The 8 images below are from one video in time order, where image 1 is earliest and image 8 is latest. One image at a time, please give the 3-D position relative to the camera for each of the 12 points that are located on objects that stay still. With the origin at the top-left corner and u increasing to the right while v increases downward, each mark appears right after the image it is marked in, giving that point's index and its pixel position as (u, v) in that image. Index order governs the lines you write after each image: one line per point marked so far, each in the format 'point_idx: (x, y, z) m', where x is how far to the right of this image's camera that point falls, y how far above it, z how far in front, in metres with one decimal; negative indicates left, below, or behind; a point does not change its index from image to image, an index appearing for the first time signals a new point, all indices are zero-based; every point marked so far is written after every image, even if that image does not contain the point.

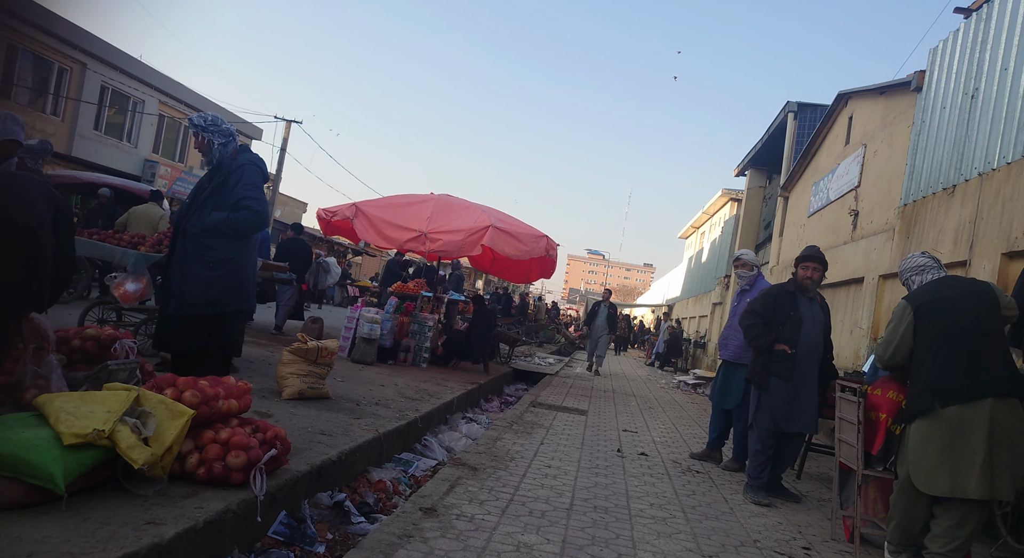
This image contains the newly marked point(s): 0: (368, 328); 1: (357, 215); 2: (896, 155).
0: (-1.8, -0.6, +9.1) m
1: (-2.1, +0.8, +9.5) m
2: (+4.4, +1.4, +8.3) m
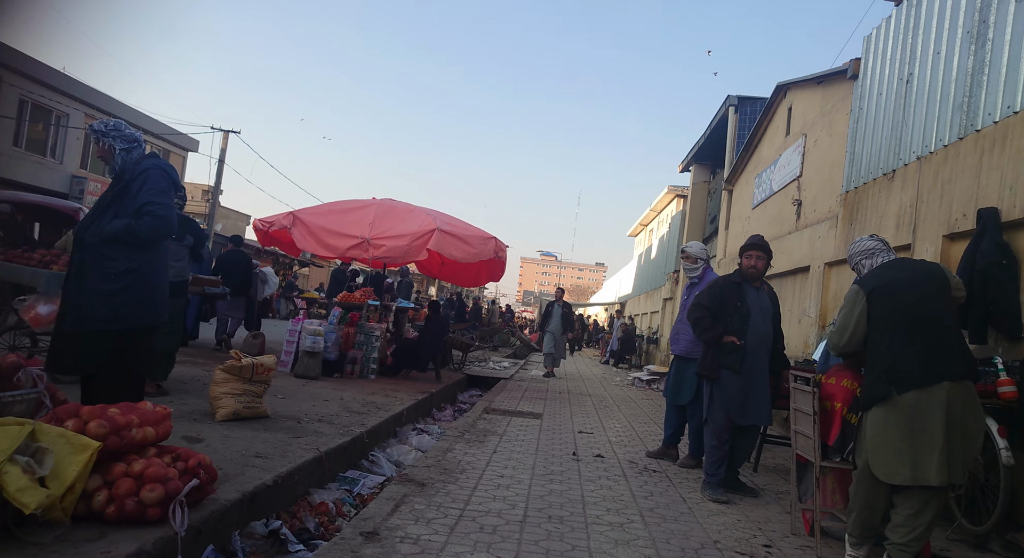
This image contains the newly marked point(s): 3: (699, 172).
0: (-2.4, -0.7, +8.7) m
1: (-2.8, +0.7, +9.1) m
2: (+3.7, +1.6, +8.4) m
3: (+4.7, +2.7, +18.4) m
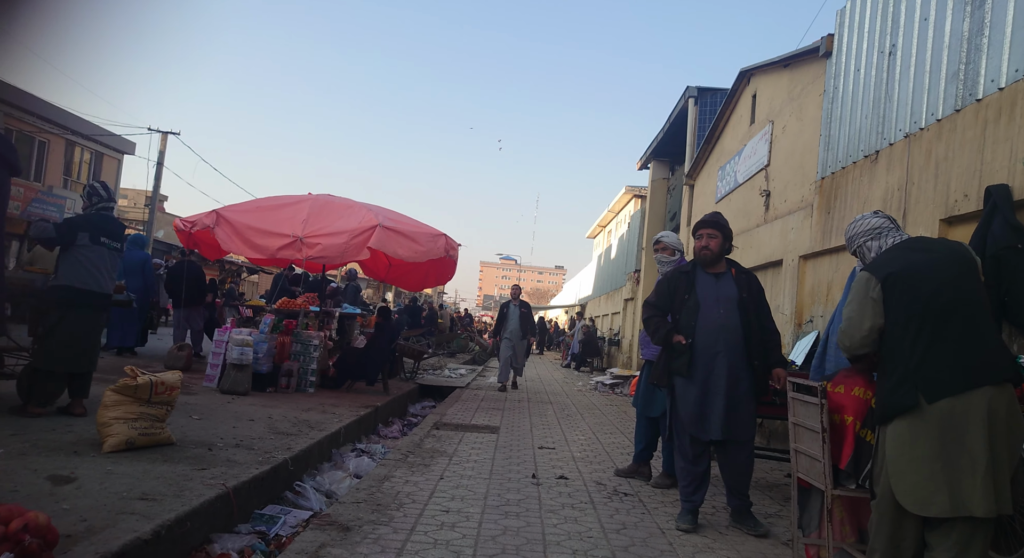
0: (-2.9, -0.8, +7.8) m
1: (-3.3, +0.6, +8.2) m
2: (+3.2, +1.6, +7.8) m
3: (+3.6, +2.7, +17.9) m
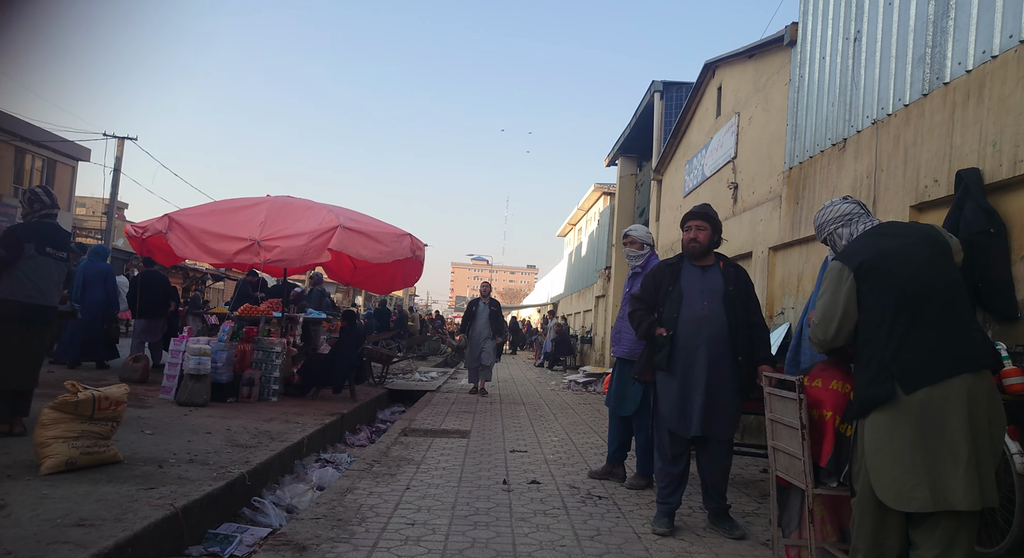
0: (-3.3, -0.9, +7.5) m
1: (-3.7, +0.6, +7.9) m
2: (+2.8, +1.7, +7.8) m
3: (+2.8, +2.8, +17.9) m
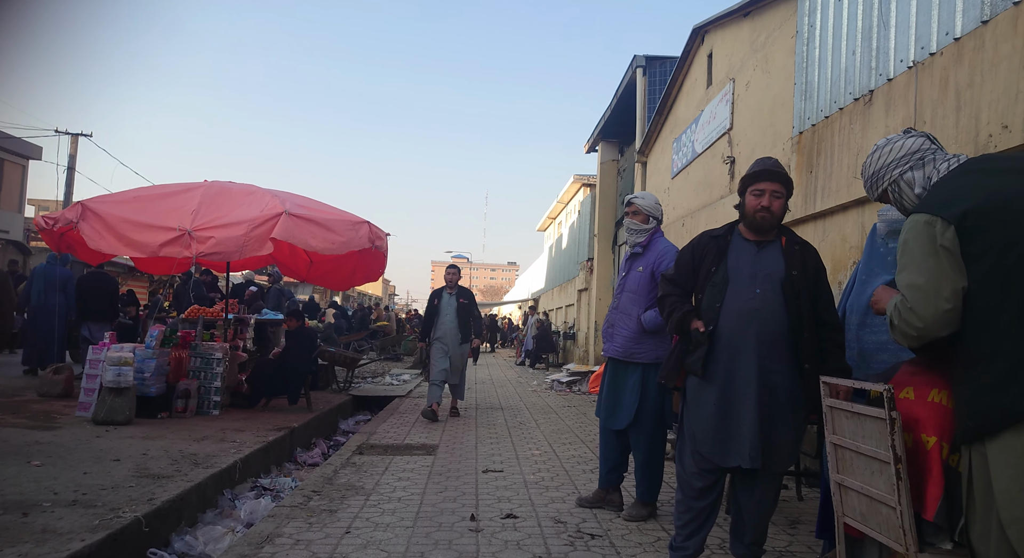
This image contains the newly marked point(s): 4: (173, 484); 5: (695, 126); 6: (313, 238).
0: (-3.5, -0.8, +6.4) m
1: (-4.0, +0.6, +6.8) m
2: (+2.5, +1.9, +6.8) m
3: (+2.2, +3.0, +16.9) m
4: (-2.1, -1.3, +4.5) m
5: (+2.4, +2.0, +9.5) m
6: (-2.0, +0.4, +7.2) m
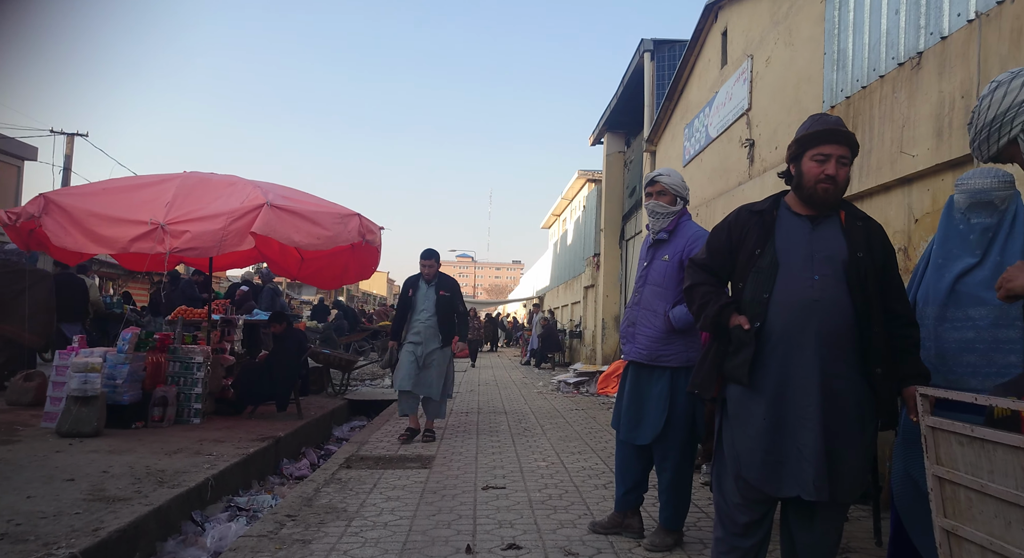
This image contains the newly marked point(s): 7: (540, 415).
0: (-3.5, -0.8, +5.9) m
1: (-4.0, +0.6, +6.2) m
2: (+2.5, +1.9, +6.2) m
3: (+2.3, +3.1, +16.3) m
4: (-2.1, -1.2, +4.0) m
5: (+2.4, +2.1, +8.9) m
6: (-1.9, +0.4, +6.6) m
7: (+0.3, -1.6, +8.4) m
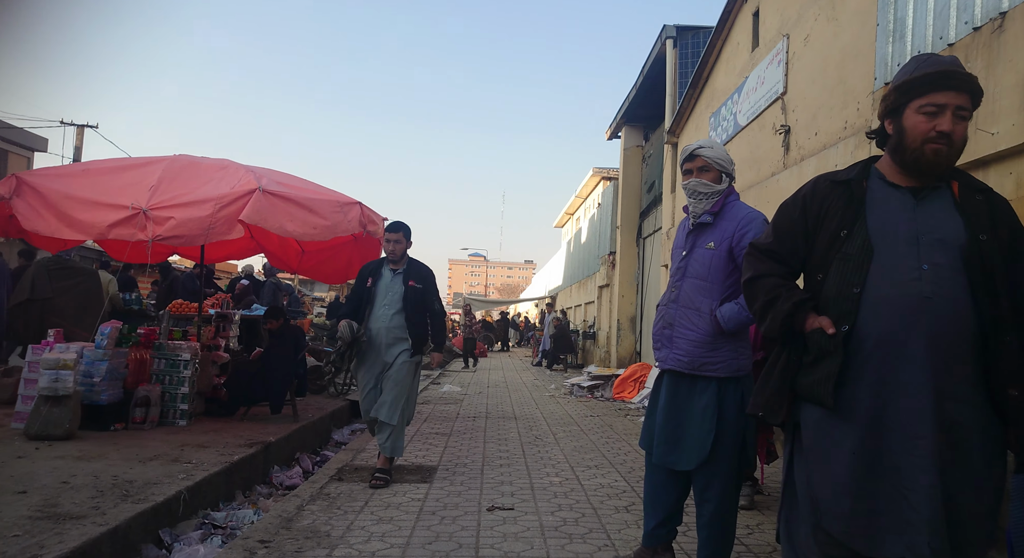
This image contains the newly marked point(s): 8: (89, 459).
0: (-3.4, -0.7, +5.4) m
1: (-3.8, +0.7, +5.8) m
2: (+2.6, +1.9, +5.6) m
3: (+2.6, +3.1, +15.7) m
4: (-2.0, -1.2, +3.4) m
5: (+2.6, +2.1, +8.3) m
6: (-1.8, +0.5, +6.1) m
7: (+0.4, -1.5, +7.9) m
8: (-2.8, -1.2, +4.9) m
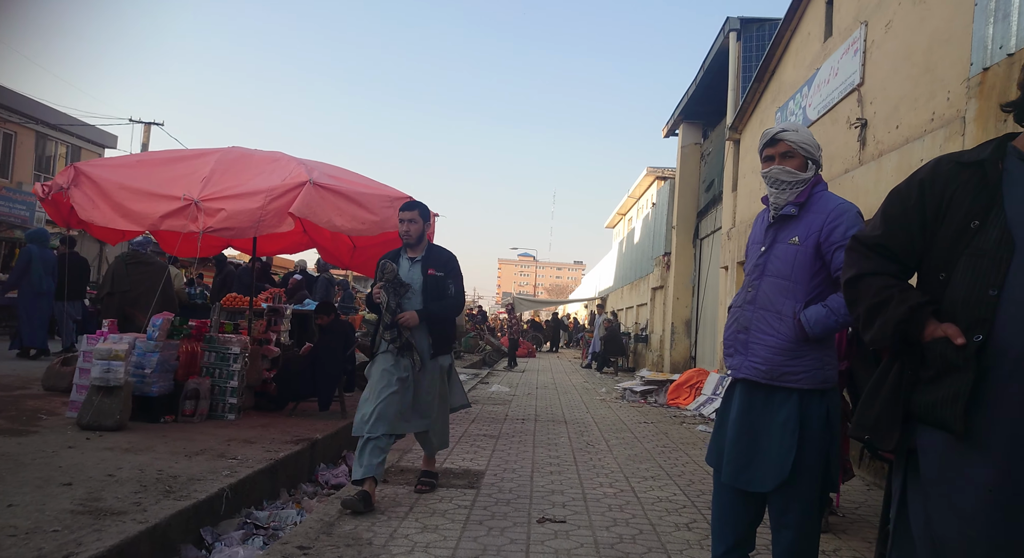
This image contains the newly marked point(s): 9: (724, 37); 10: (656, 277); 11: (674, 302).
0: (-3.0, -0.7, +5.4) m
1: (-3.4, +0.8, +5.8) m
2: (+3.0, +1.9, +5.2) m
3: (+3.7, +3.1, +15.3) m
4: (-1.8, -1.1, +3.3) m
5: (+3.2, +2.0, +7.8) m
6: (-1.4, +0.5, +6.0) m
7: (+1.0, -1.5, +7.6) m
8: (-2.5, -1.1, +4.8) m
9: (+3.3, +3.8, +11.4) m
10: (+3.6, 0.0, +18.1) m
11: (+3.2, -0.5, +14.4) m
